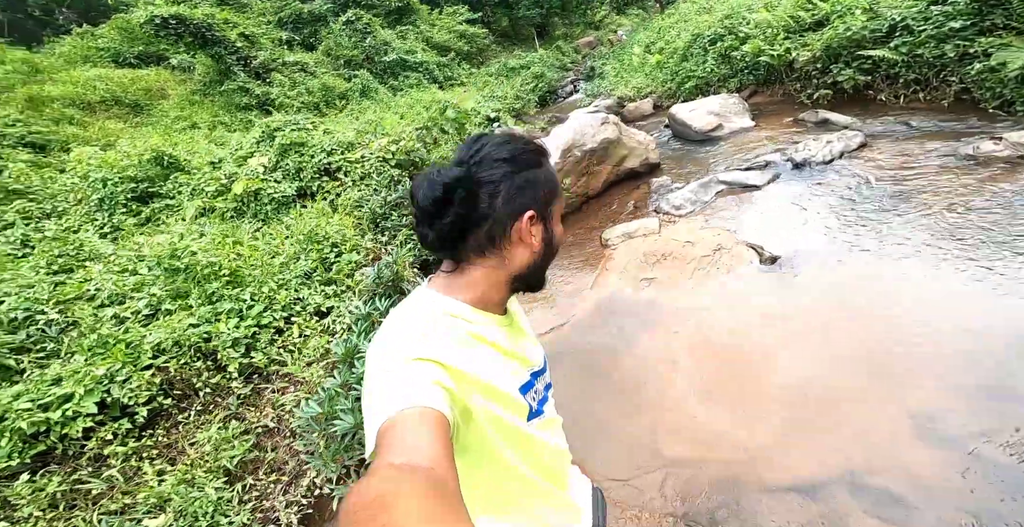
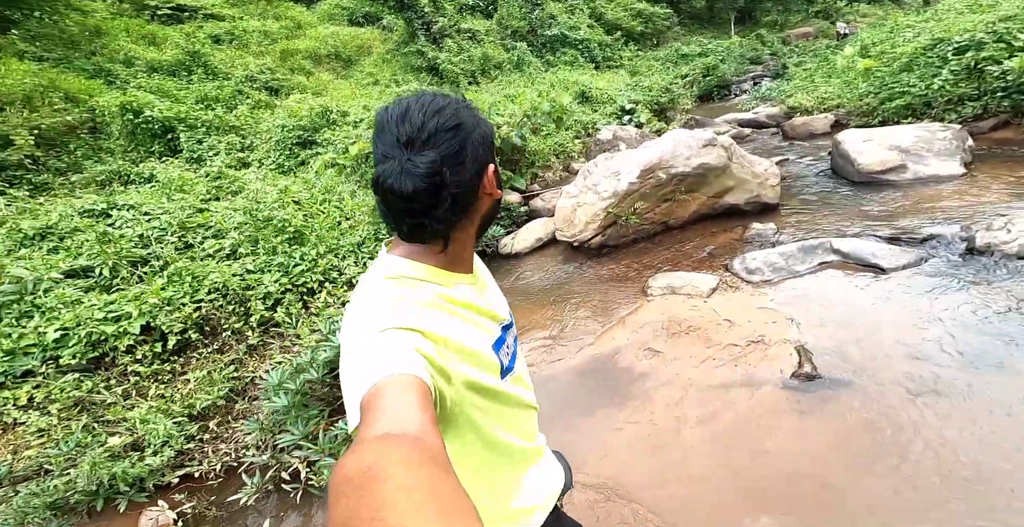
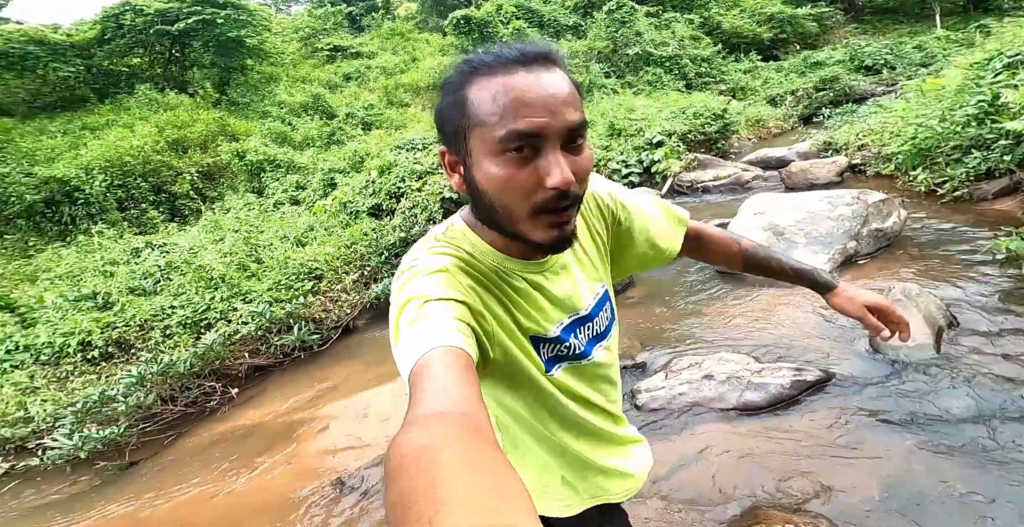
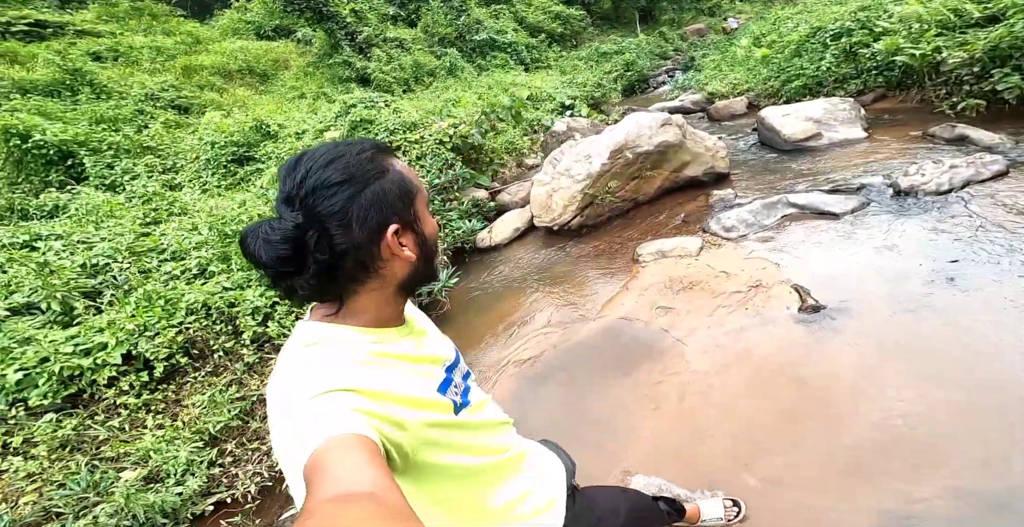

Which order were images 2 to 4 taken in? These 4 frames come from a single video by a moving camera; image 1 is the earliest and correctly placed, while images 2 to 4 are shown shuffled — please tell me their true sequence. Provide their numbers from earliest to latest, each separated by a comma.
4, 2, 3
